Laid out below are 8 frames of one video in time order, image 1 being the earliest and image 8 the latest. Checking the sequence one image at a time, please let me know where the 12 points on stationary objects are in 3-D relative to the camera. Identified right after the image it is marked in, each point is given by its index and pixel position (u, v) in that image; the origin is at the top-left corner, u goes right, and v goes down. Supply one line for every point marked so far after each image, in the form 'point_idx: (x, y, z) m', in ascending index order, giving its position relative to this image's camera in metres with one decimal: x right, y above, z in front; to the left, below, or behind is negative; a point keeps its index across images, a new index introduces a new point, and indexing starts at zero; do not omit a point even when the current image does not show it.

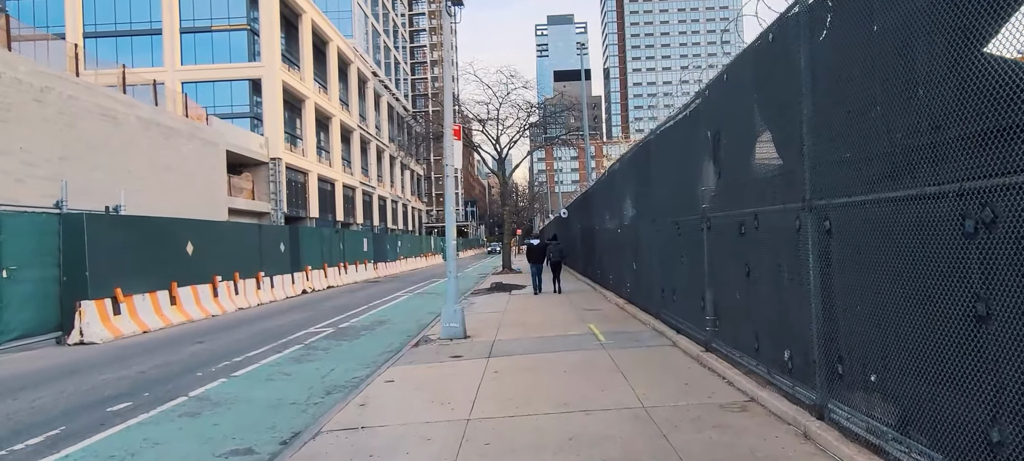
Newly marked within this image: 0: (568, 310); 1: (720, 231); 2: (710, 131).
0: (+1.2, -1.7, +14.3) m
1: (+2.2, 0.0, +7.3) m
2: (+2.2, +1.1, +7.5) m
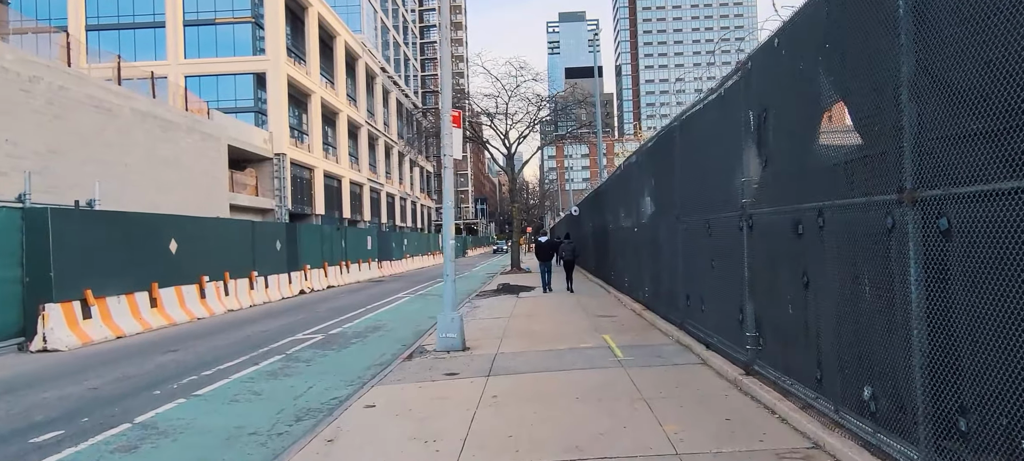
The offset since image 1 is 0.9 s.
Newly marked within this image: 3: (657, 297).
0: (+1.3, -1.6, +13.0) m
1: (+2.2, 0.0, +6.0) m
2: (+2.2, +1.1, +6.2) m
3: (+2.5, -1.2, +11.7) m
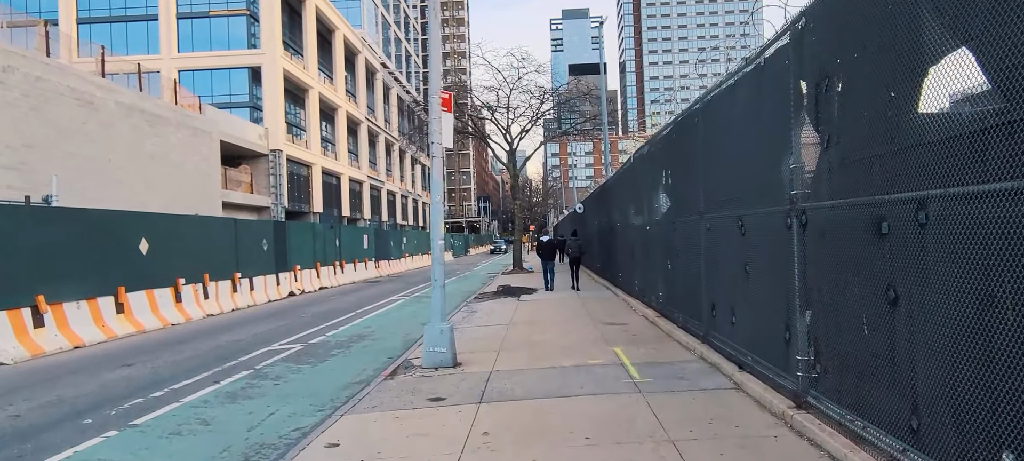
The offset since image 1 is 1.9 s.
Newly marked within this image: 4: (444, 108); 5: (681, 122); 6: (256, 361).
0: (+1.3, -1.6, +11.8) m
1: (+2.2, 0.0, +4.7) m
2: (+2.2, +1.1, +5.0) m
3: (+2.5, -1.2, +10.5) m
4: (-0.9, +1.6, +8.9) m
5: (+2.4, +1.5, +9.5) m
6: (-3.7, -1.9, +9.9) m
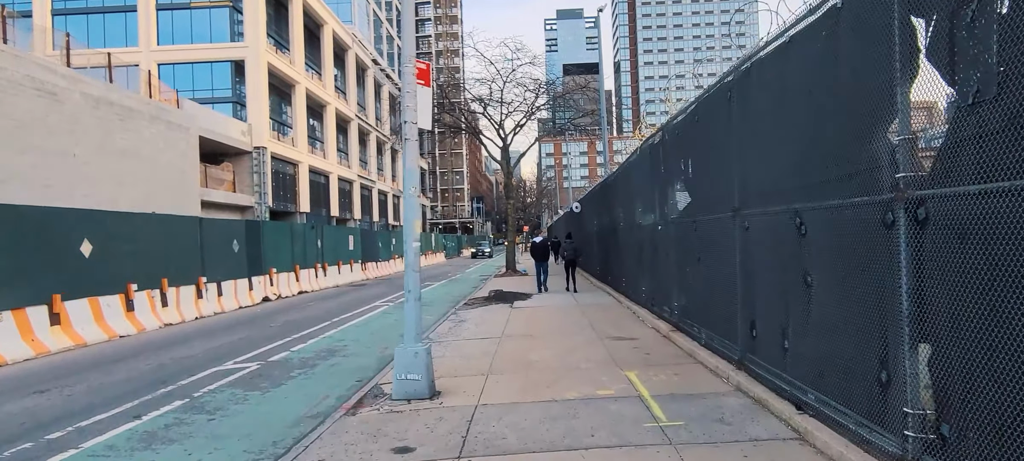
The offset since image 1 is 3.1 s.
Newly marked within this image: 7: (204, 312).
0: (+1.2, -1.6, +10.2) m
1: (+2.1, 0.0, +3.2) m
2: (+2.1, +1.1, +3.4) m
3: (+2.4, -1.2, +8.9) m
4: (-1.0, +1.6, +7.3) m
5: (+2.3, +1.5, +7.9) m
6: (-3.8, -1.9, +8.3) m
7: (-7.3, -1.9, +15.9) m
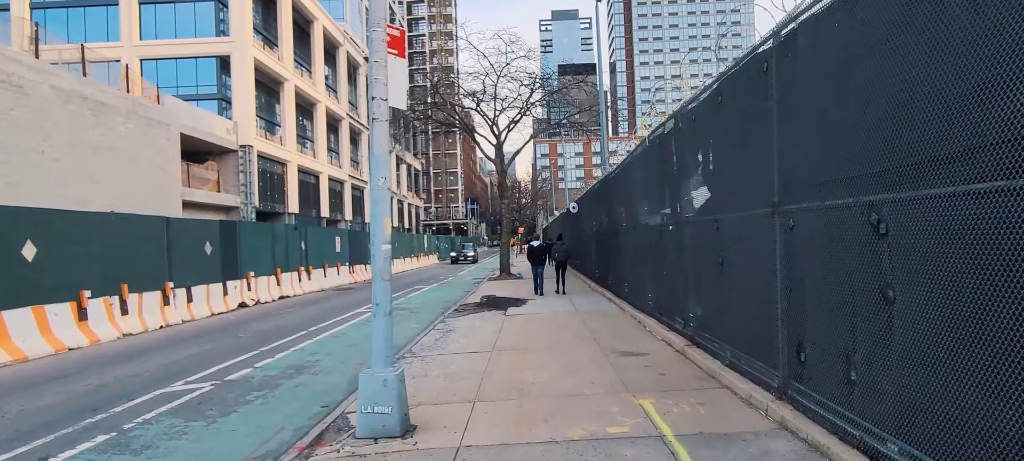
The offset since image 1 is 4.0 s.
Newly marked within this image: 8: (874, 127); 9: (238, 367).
0: (+1.1, -1.6, +9.0) m
1: (+2.1, 0.0, +2.0) m
2: (+2.1, +1.1, +2.2) m
3: (+2.3, -1.2, +7.7) m
4: (-1.1, +1.6, +6.1) m
5: (+2.2, +1.5, +6.7) m
6: (-3.9, -1.9, +7.0) m
7: (-7.4, -1.9, +14.7) m
8: (+2.2, +0.6, +4.0) m
9: (-3.9, -1.9, +9.5) m
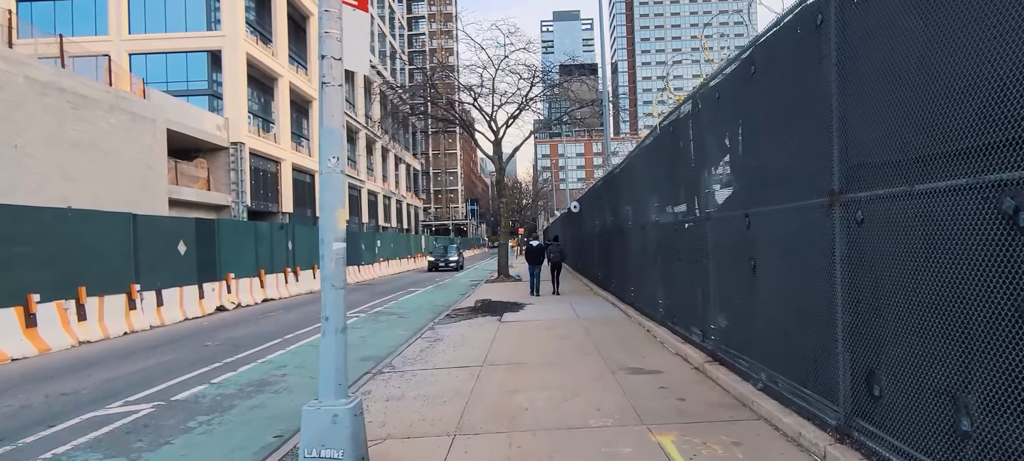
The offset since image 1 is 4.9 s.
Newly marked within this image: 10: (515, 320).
0: (+1.0, -1.6, +7.8) m
1: (+2.0, +0.1, +0.8) m
2: (+2.0, +1.2, +1.0) m
3: (+2.2, -1.2, +6.5) m
4: (-1.2, +1.7, +4.9) m
5: (+2.1, +1.5, +5.5) m
6: (-4.0, -1.9, +5.8) m
7: (-7.5, -1.9, +13.5) m
8: (+2.1, +0.7, +2.8) m
9: (-4.0, -1.9, +8.3) m
10: (+0.1, -1.7, +13.1) m
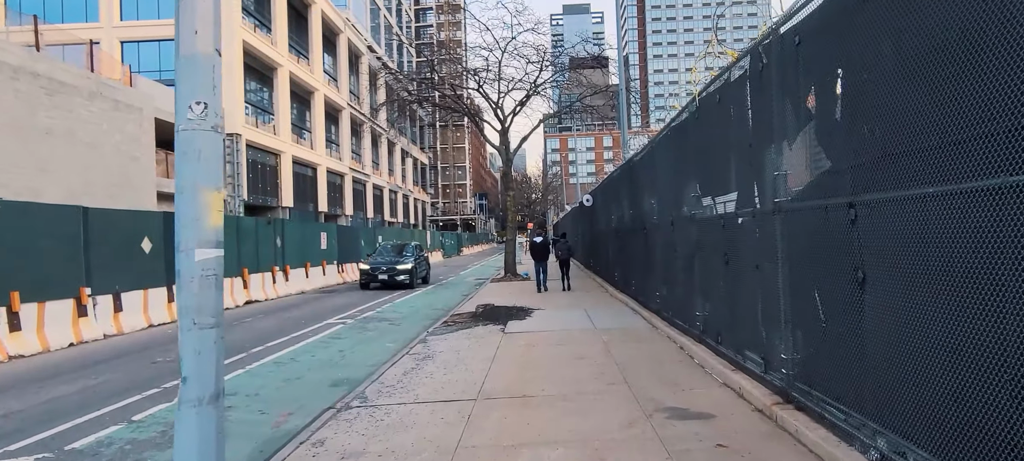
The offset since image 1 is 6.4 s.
0: (+1.0, -1.6, +5.9) m
1: (+1.9, 0.0, -1.1) m
2: (+1.9, +1.2, -0.9) m
3: (+2.2, -1.1, +4.6) m
4: (-1.2, +1.7, +3.0) m
5: (+2.1, +1.6, +3.6) m
6: (-4.0, -1.8, +4.0) m
7: (-7.4, -1.8, +11.7) m
8: (+2.0, +0.7, +0.9) m
9: (-4.0, -1.9, +6.5) m
10: (+0.1, -1.7, +11.3) m
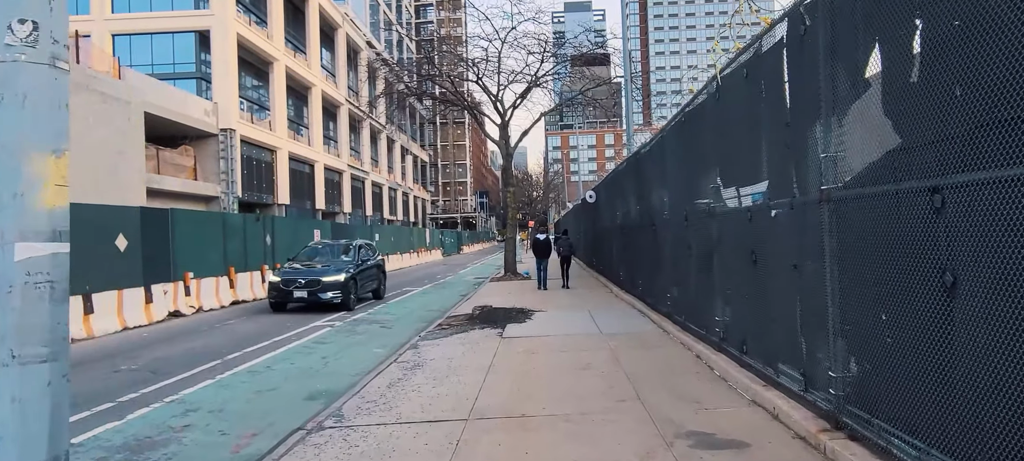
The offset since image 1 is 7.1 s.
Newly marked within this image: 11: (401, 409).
0: (+1.0, -1.5, +5.0) m
1: (+1.9, +0.1, -2.0) m
2: (+1.9, +1.2, -1.8) m
3: (+2.2, -1.1, +3.7) m
4: (-1.2, +1.7, +2.1) m
5: (+2.1, +1.6, +2.7) m
6: (-4.1, -1.8, +3.1) m
7: (-7.4, -1.8, +10.8) m
8: (+2.0, +0.7, 0.0) m
9: (-4.0, -1.8, +5.7) m
10: (+0.1, -1.6, +10.4) m
11: (-1.0, -1.6, +6.2) m
